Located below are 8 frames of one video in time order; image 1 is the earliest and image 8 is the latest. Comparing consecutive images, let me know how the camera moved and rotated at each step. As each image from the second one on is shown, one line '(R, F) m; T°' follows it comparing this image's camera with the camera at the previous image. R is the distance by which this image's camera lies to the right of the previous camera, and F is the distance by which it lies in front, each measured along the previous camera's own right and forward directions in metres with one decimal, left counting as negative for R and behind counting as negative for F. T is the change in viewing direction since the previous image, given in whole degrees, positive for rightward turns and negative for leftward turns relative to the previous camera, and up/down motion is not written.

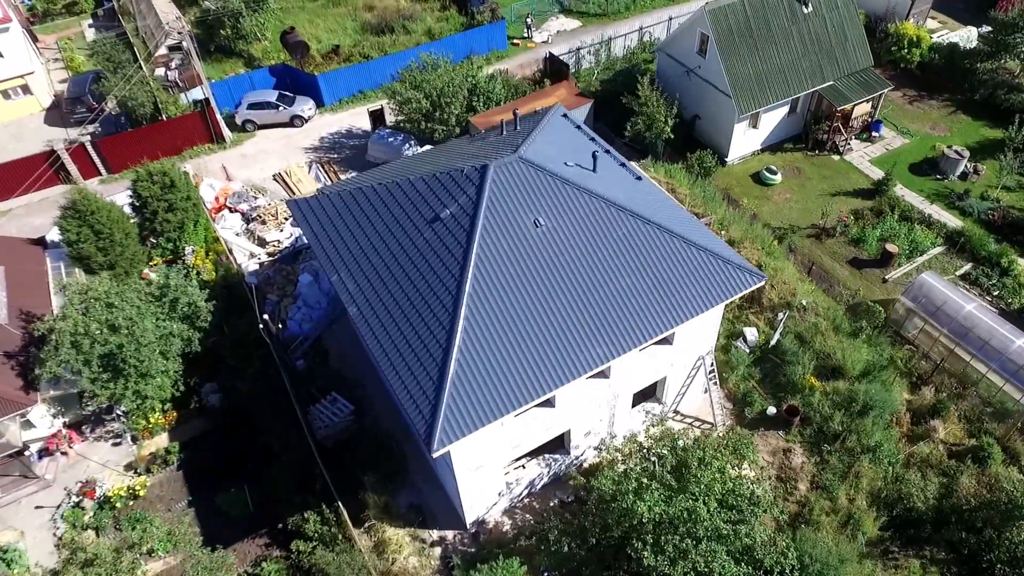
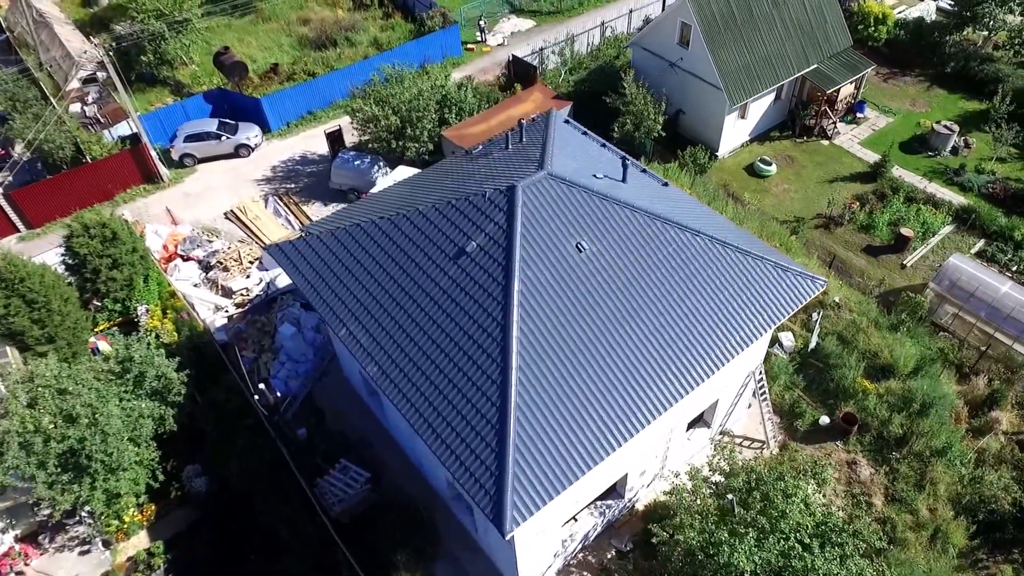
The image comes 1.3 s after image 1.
(-2.3, +2.3) m; +6°
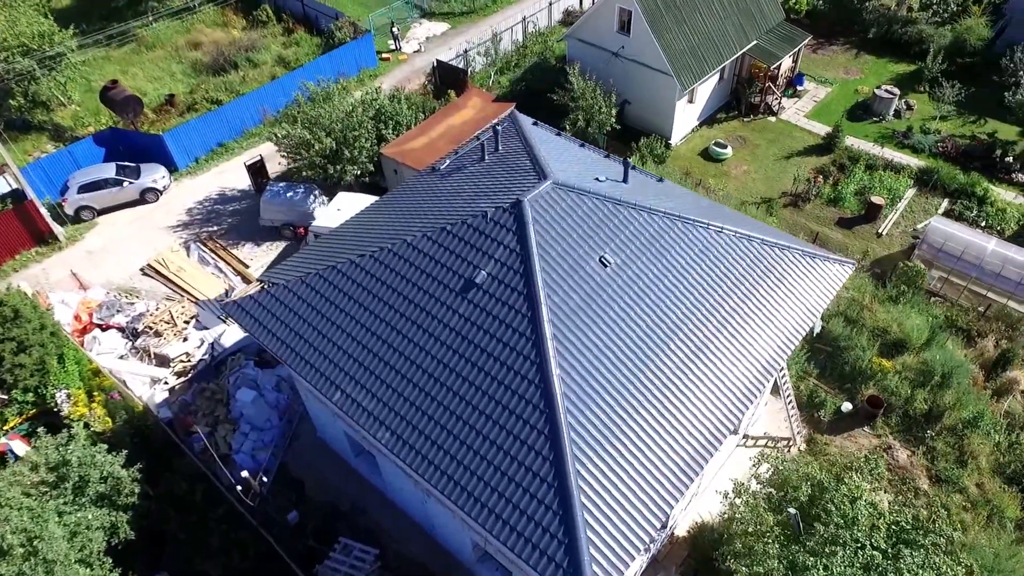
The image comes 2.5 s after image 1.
(-1.9, +2.0) m; +8°
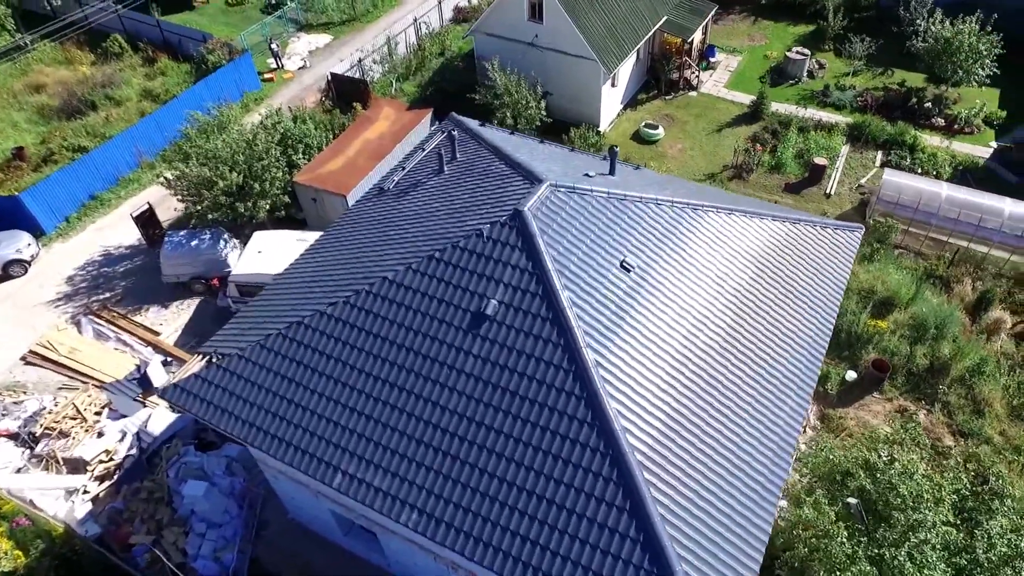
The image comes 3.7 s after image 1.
(-1.9, +2.1) m; +9°
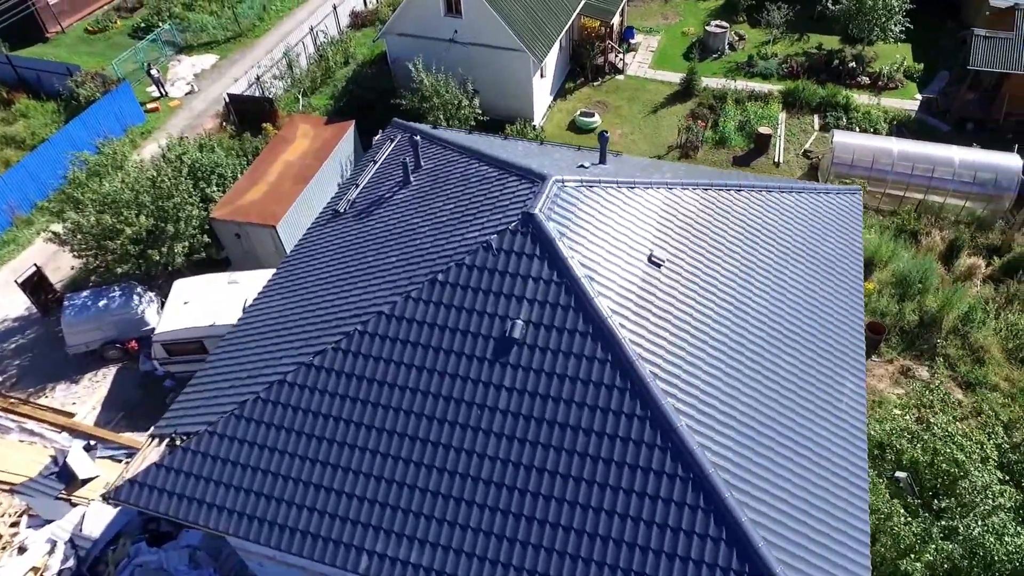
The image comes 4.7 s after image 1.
(-1.6, +1.7) m; +8°
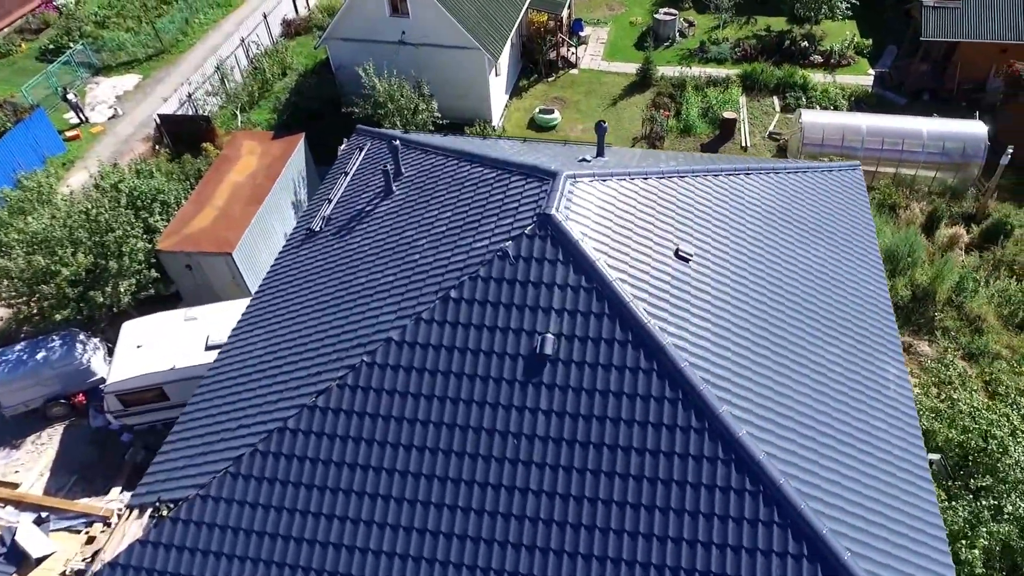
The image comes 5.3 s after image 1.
(-1.0, +1.1) m; +5°
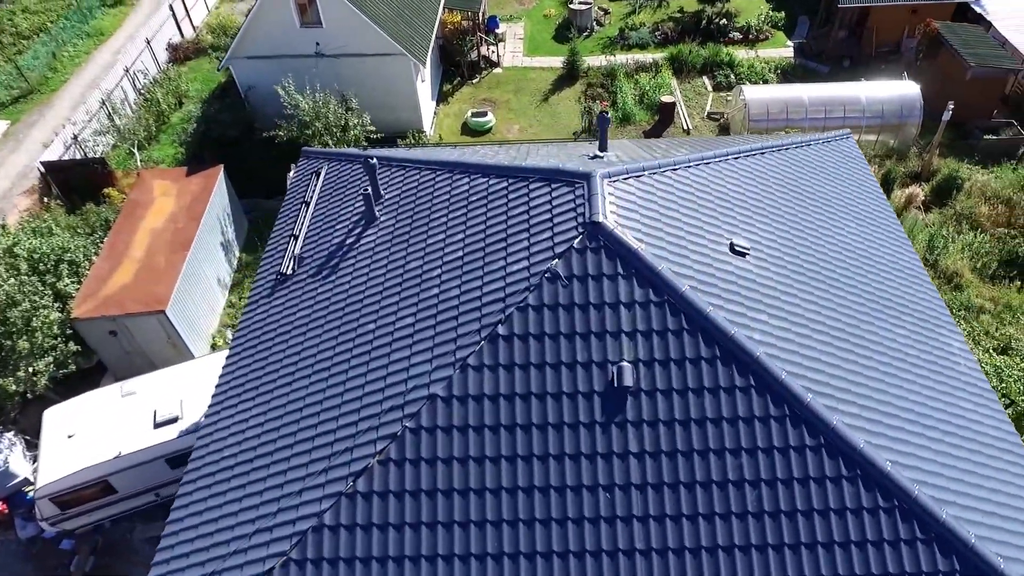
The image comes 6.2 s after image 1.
(-1.6, +1.4) m; +8°
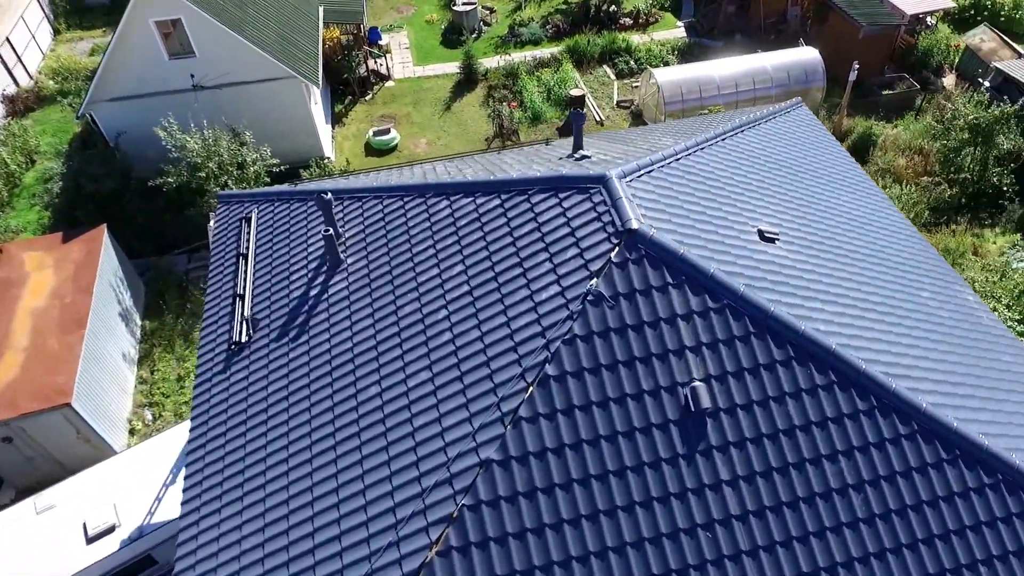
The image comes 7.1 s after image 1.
(-1.3, +1.3) m; +9°
